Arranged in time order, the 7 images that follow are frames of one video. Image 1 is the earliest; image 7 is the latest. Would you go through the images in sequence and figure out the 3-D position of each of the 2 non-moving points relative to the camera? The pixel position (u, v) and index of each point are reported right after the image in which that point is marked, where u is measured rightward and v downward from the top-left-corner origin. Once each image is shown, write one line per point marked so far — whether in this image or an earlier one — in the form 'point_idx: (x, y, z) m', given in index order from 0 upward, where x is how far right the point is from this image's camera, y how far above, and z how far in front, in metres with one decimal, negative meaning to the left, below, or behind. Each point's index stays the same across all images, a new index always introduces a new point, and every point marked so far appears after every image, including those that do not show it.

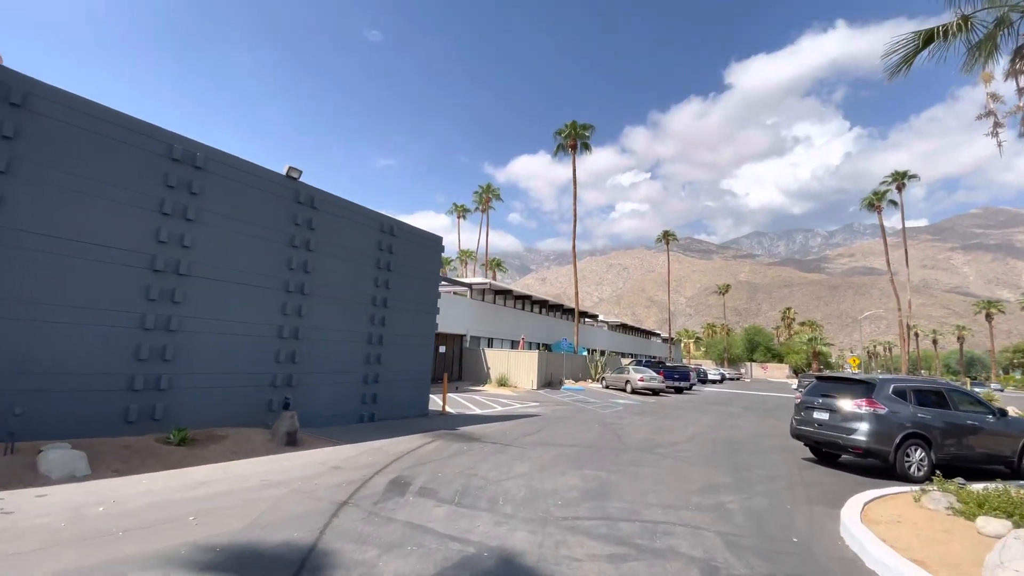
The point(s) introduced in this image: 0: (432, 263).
0: (-2.1, +0.7, +13.9) m
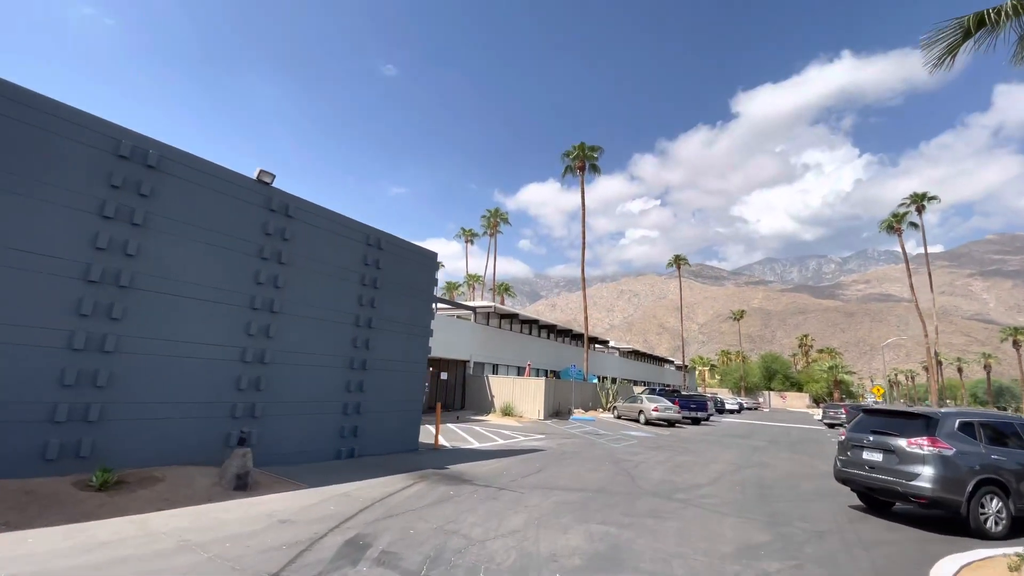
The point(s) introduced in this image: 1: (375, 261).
0: (-2.1, +0.2, +12.6) m
1: (-3.0, +0.6, +11.3) m
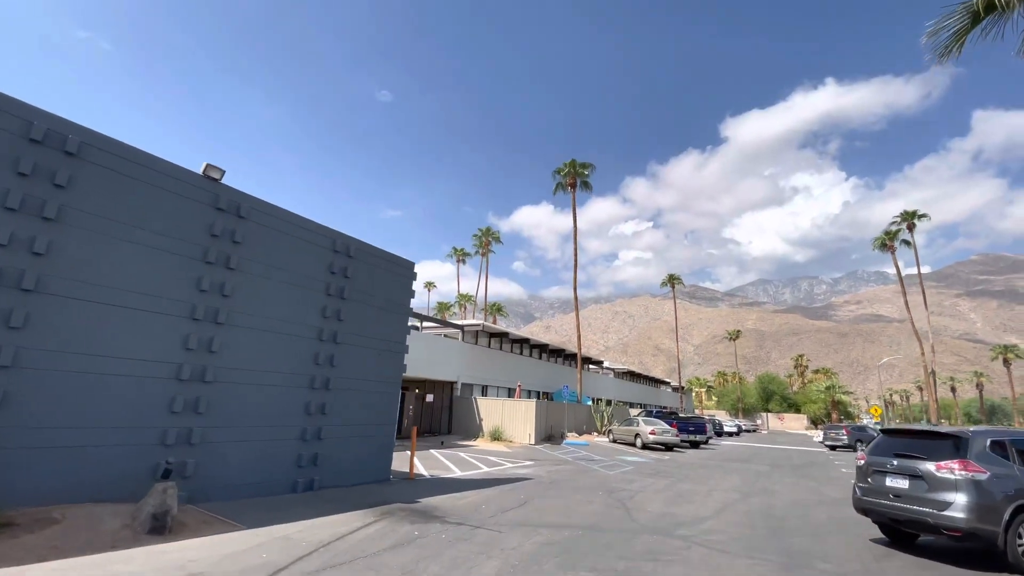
0: (-2.5, -0.1, +11.6) m
1: (-3.3, +0.4, +10.3) m
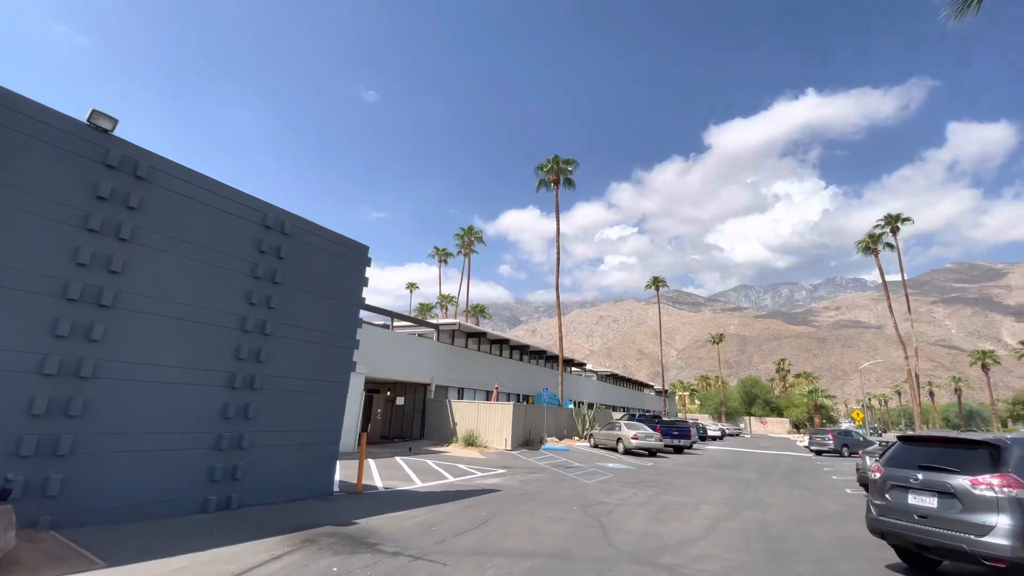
0: (-3.2, +0.2, +10.2) m
1: (-4.0, +0.7, +8.8) m
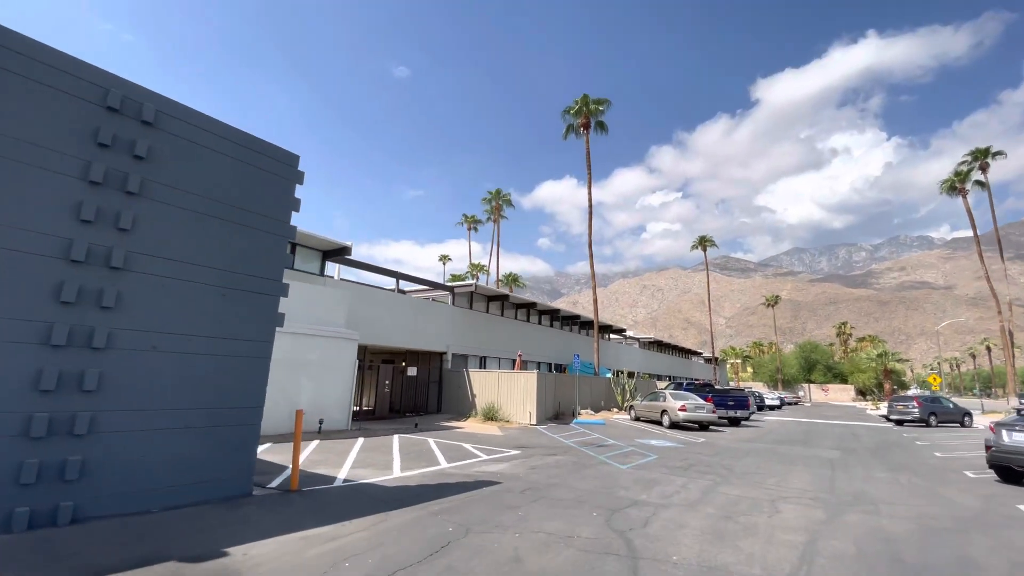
0: (-3.4, +1.3, +7.3) m
1: (-4.3, +1.7, +6.0) m
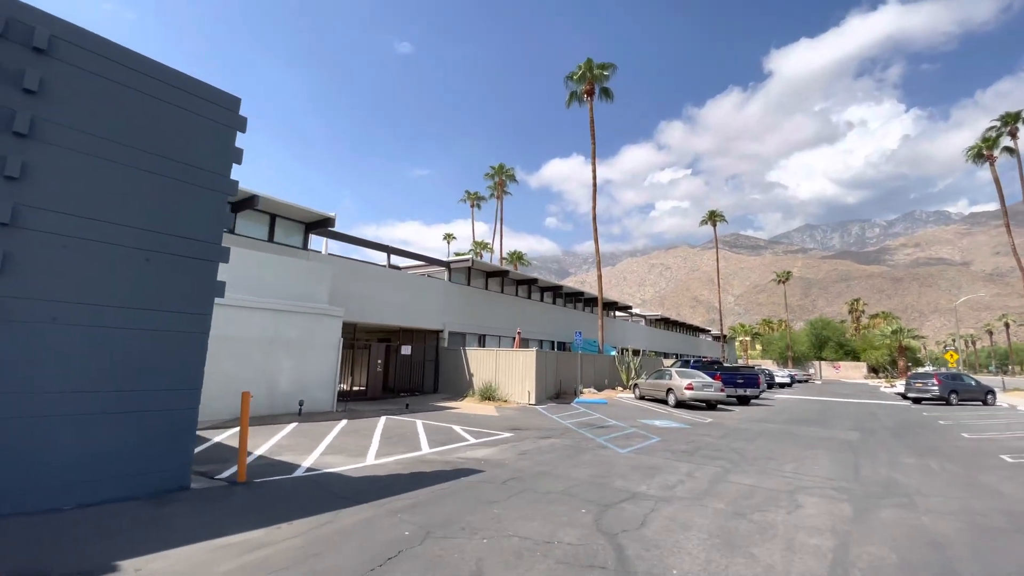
0: (-3.7, +1.7, +6.2) m
1: (-4.7, +2.0, +4.9) m
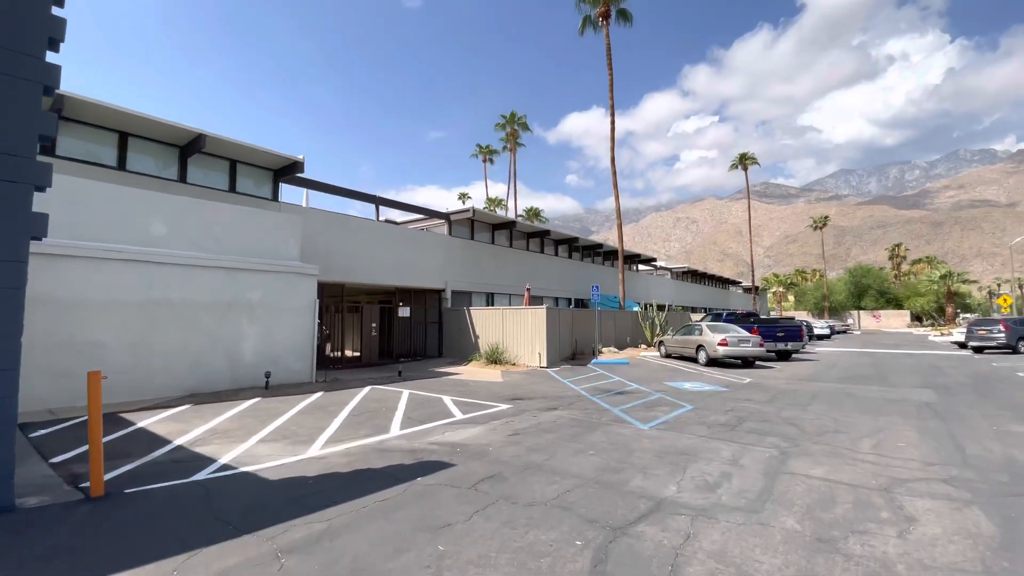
0: (-4.2, +2.2, +4.0) m
1: (-5.2, +2.4, +2.8) m
